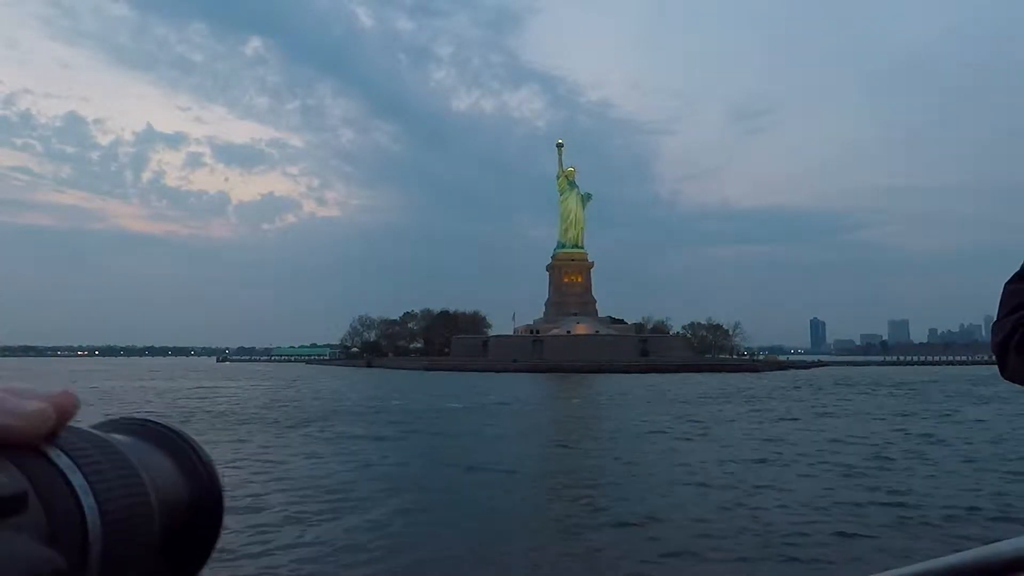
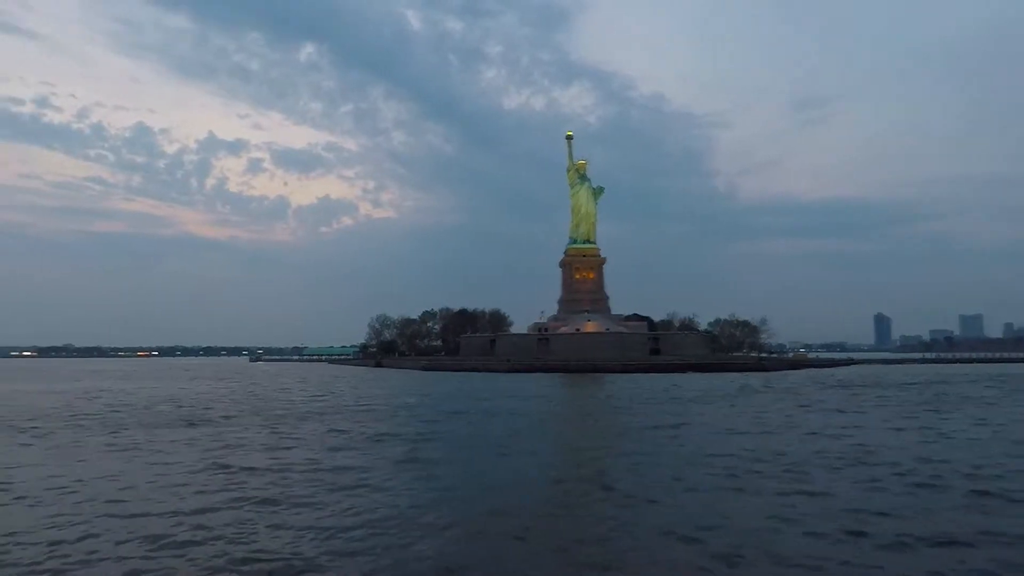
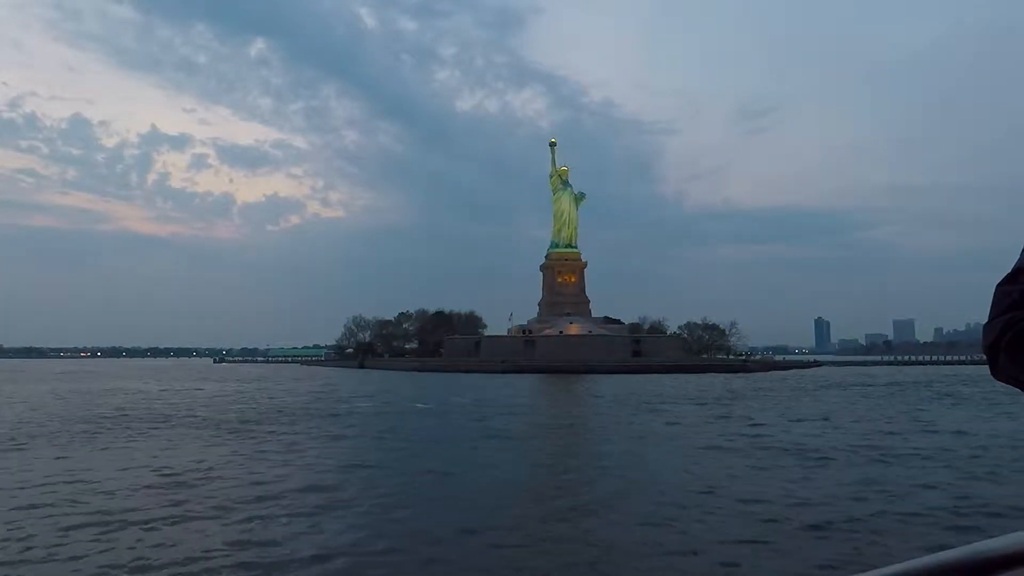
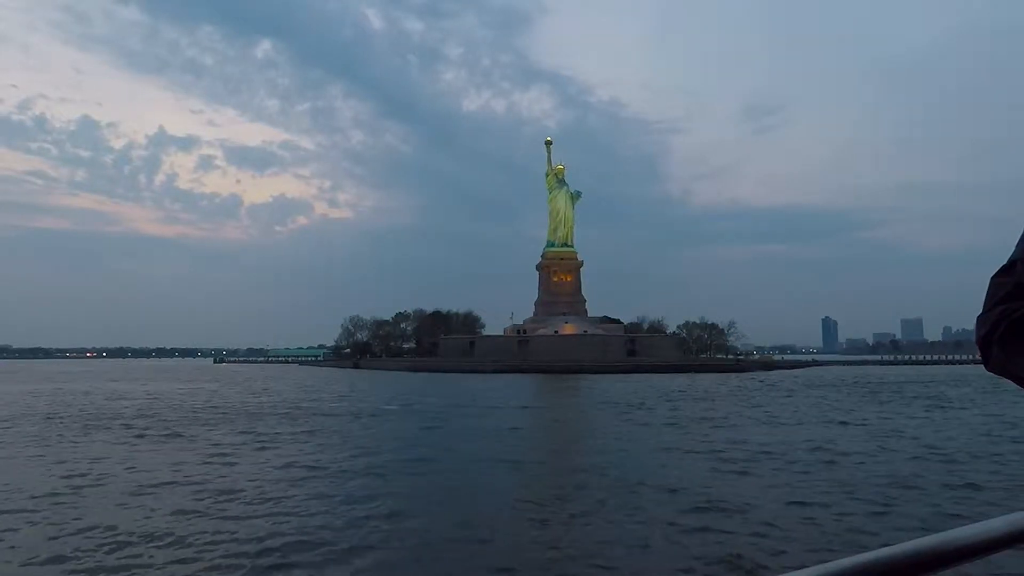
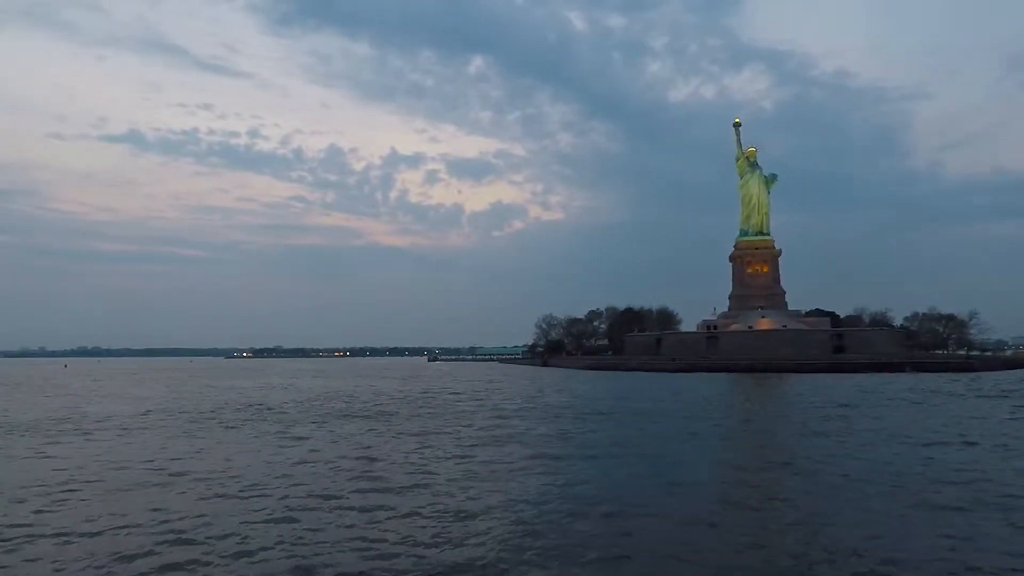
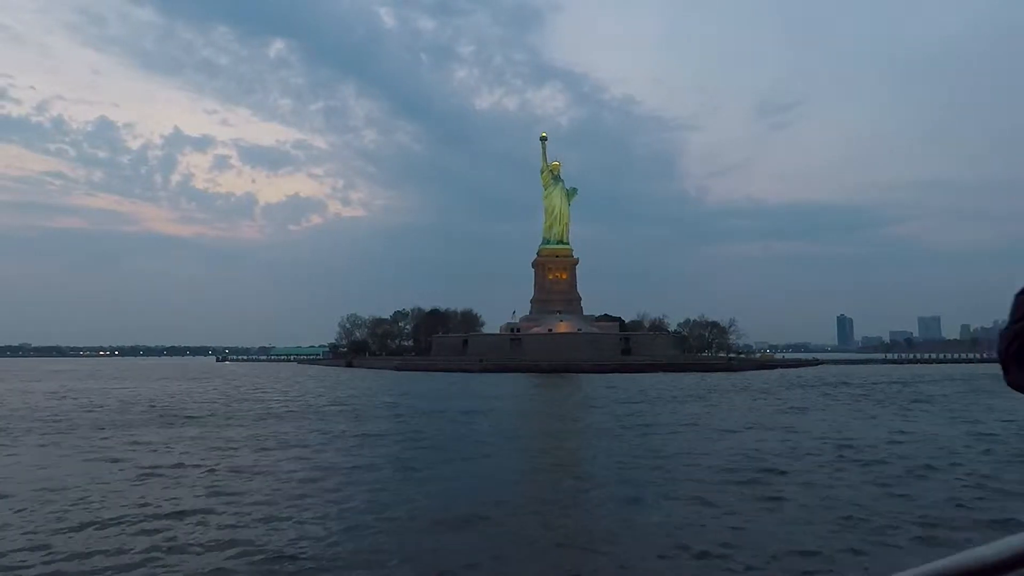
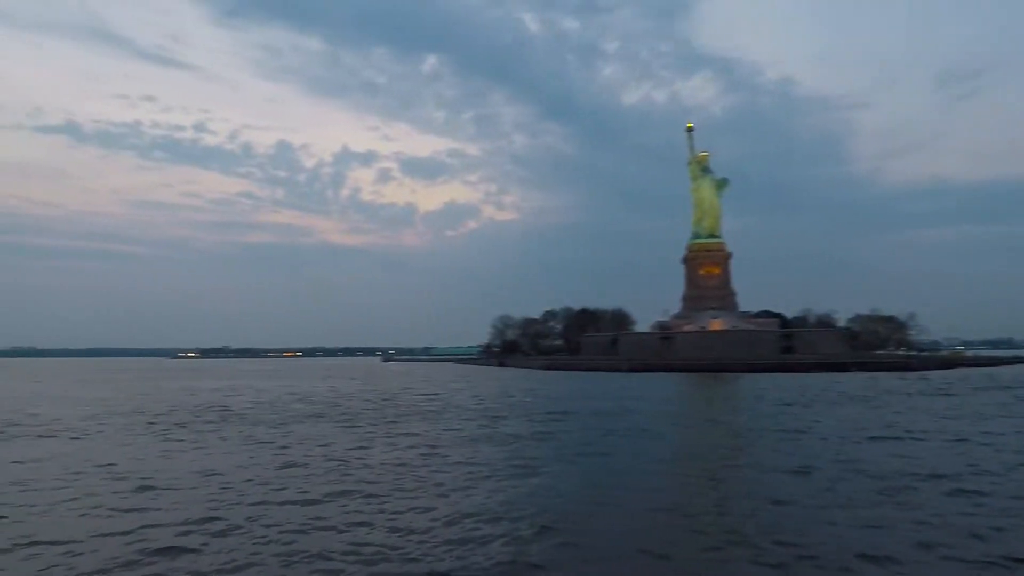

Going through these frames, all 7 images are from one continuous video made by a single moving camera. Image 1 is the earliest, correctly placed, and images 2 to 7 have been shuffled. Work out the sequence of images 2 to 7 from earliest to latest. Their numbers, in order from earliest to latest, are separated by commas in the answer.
3, 4, 6, 2, 7, 5
